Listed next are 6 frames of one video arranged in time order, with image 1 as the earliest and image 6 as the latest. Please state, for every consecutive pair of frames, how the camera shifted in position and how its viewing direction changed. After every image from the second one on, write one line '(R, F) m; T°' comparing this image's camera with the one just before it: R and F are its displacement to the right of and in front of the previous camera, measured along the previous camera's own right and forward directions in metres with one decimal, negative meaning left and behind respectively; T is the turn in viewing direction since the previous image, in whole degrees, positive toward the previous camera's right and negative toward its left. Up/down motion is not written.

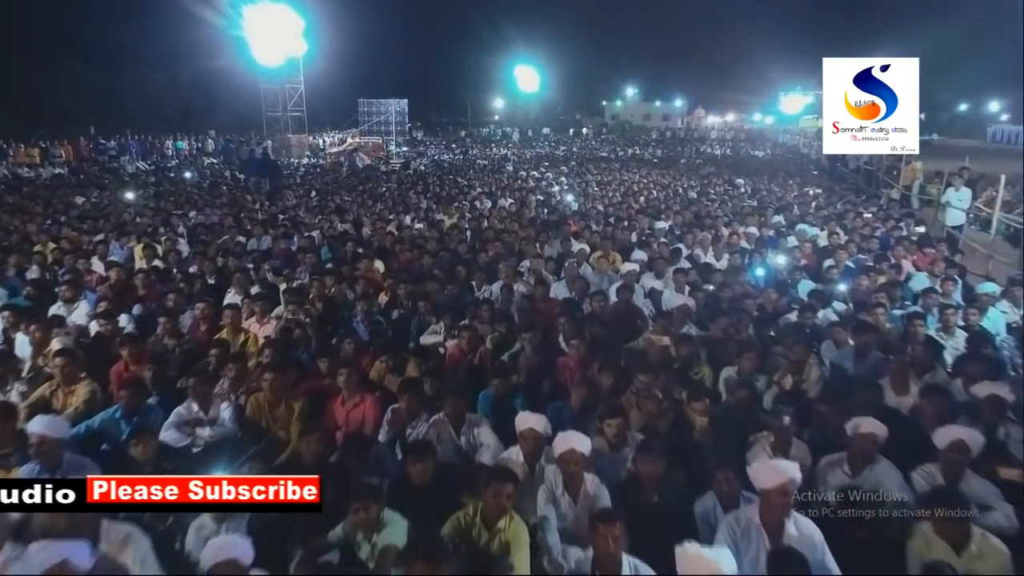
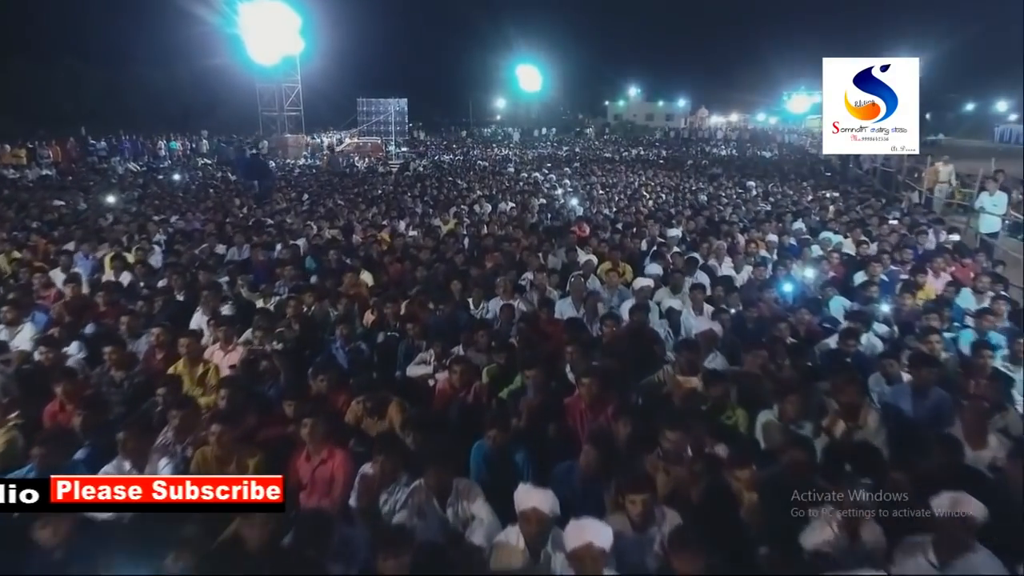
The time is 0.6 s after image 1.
(0.0, +0.7) m; 0°
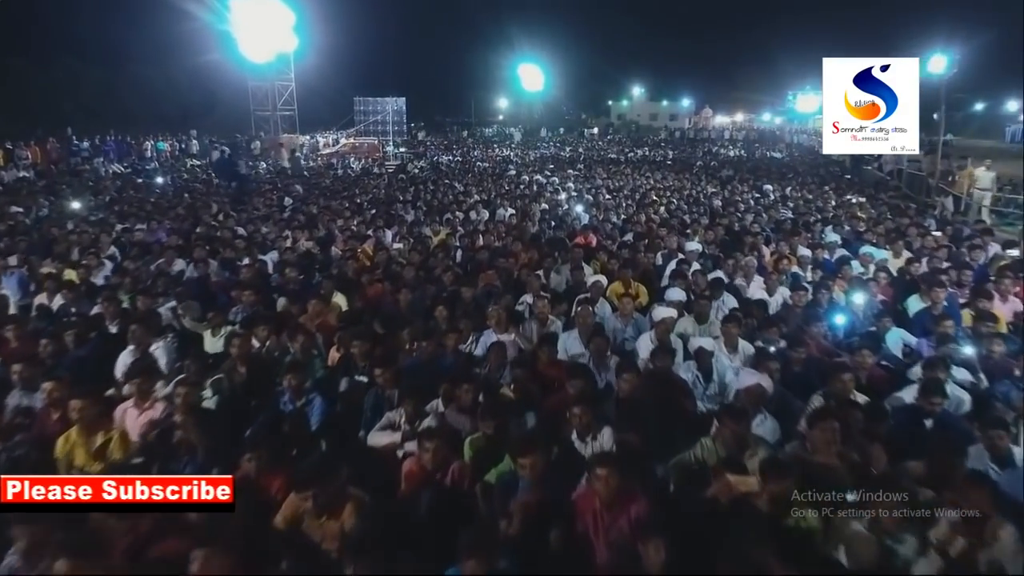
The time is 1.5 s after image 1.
(+0.1, +1.0) m; 0°
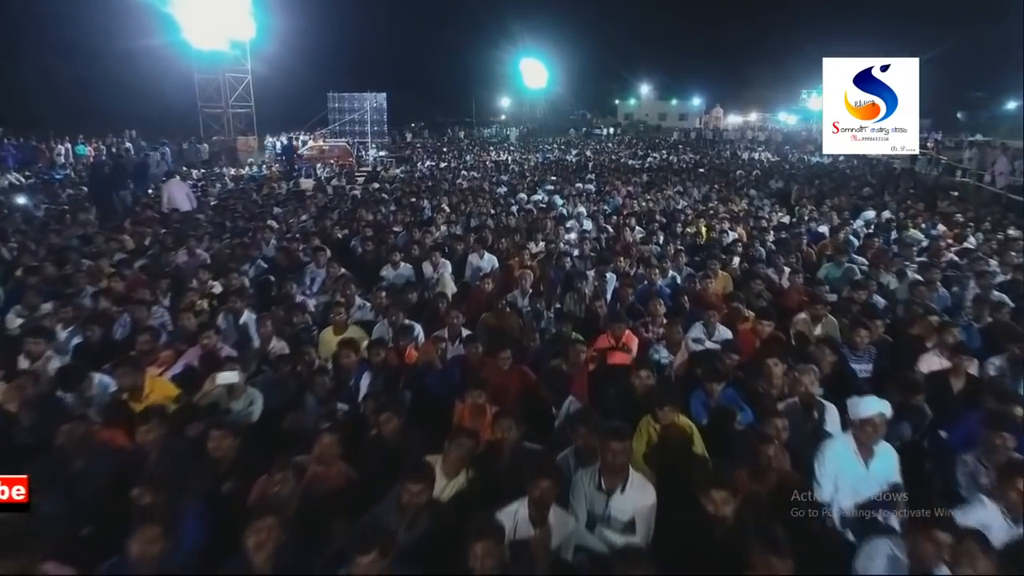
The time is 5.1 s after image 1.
(+0.3, +4.3) m; 0°
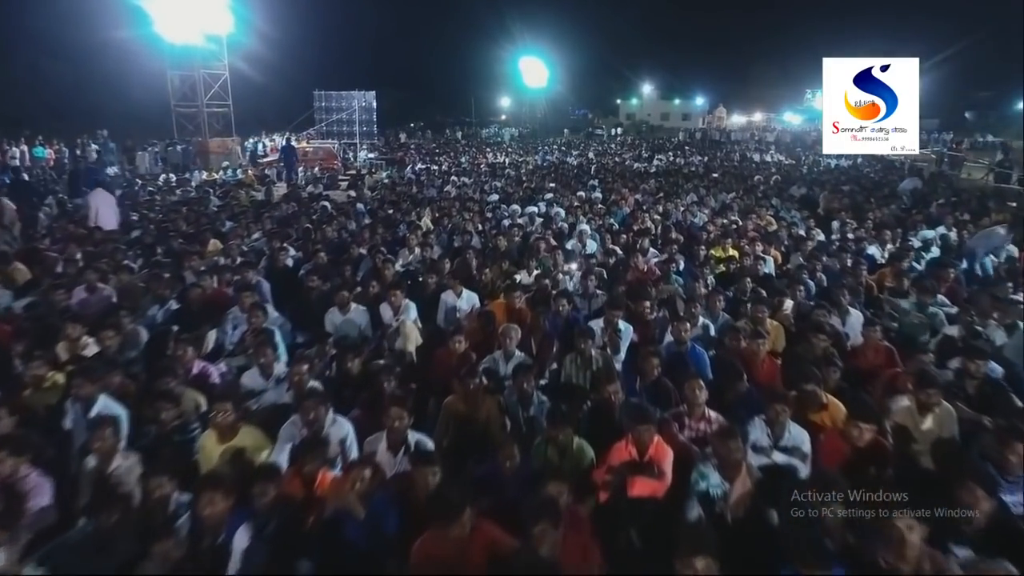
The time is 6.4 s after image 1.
(+0.1, +1.6) m; 0°
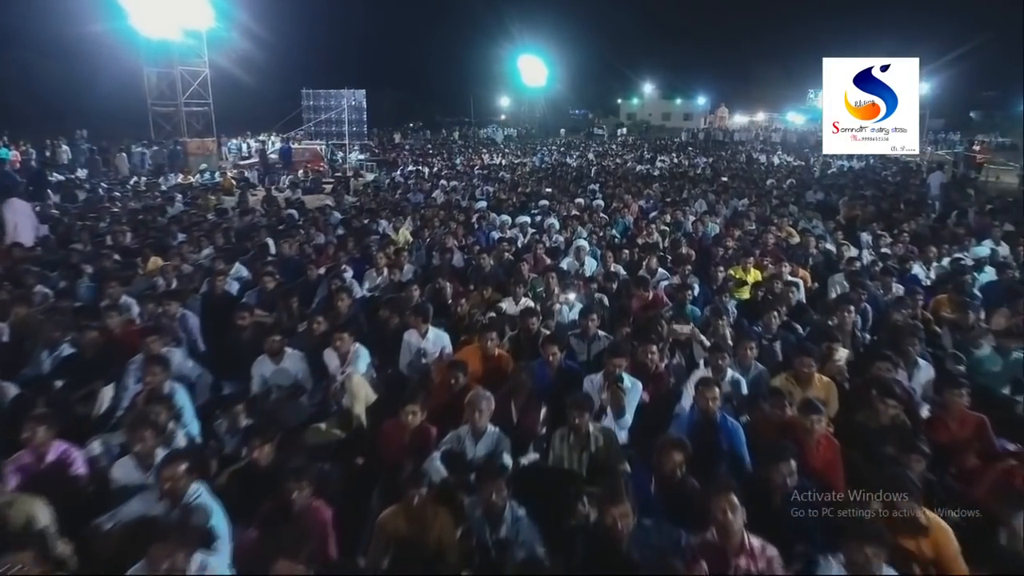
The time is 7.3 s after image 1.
(+0.2, +1.1) m; 0°
